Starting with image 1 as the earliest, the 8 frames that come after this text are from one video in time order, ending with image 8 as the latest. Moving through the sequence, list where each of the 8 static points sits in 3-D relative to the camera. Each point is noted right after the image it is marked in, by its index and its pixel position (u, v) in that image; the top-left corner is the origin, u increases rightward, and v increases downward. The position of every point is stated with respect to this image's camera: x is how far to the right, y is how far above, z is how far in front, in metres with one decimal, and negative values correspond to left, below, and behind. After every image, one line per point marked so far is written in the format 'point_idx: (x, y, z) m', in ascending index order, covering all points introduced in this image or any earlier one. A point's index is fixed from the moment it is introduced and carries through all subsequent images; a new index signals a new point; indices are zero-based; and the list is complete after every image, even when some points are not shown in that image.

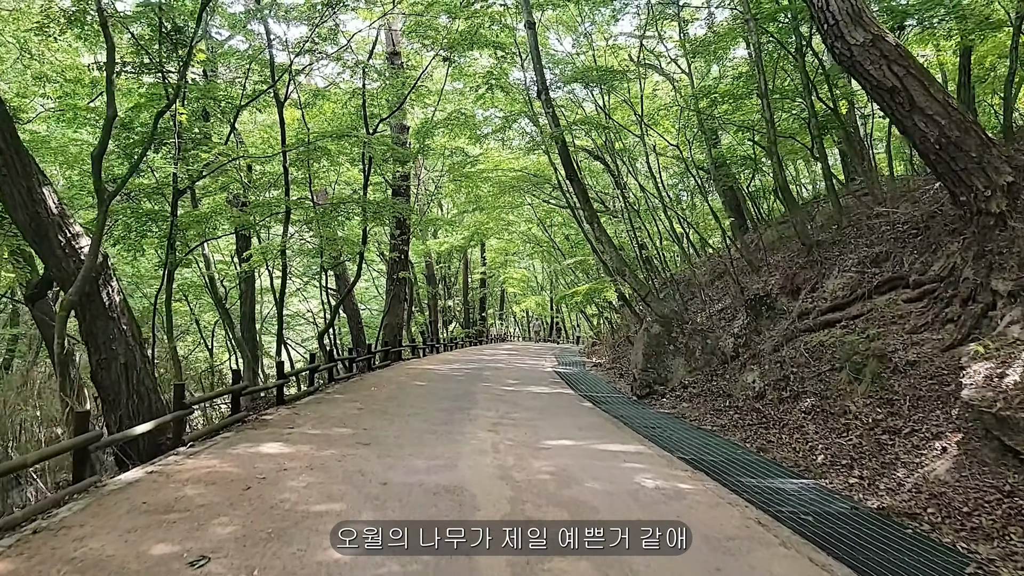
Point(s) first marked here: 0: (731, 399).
0: (+2.5, -1.2, +7.6) m
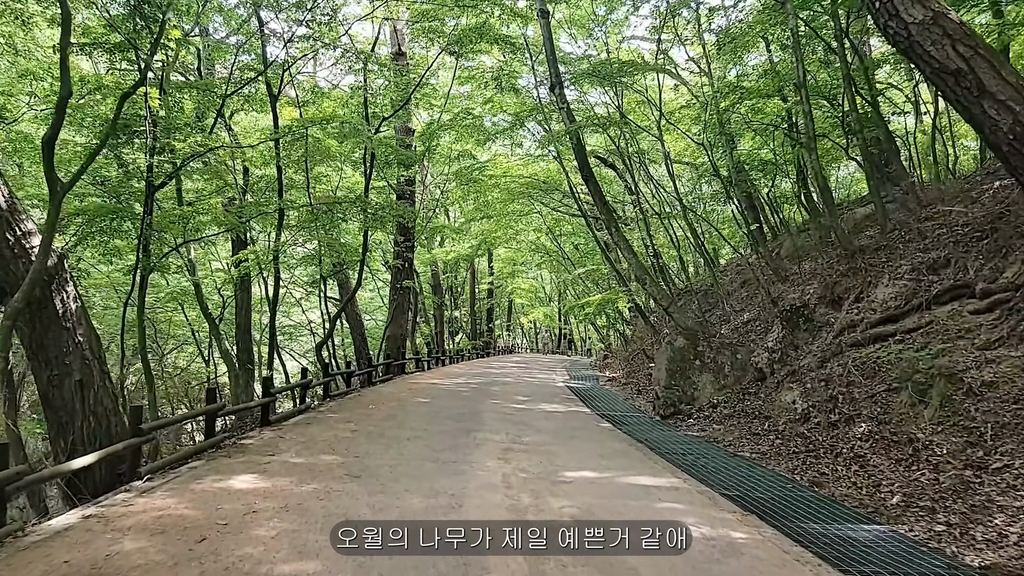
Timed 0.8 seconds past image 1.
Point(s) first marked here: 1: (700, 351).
0: (+2.6, -1.3, +6.8) m
1: (+2.4, -0.8, +8.5) m
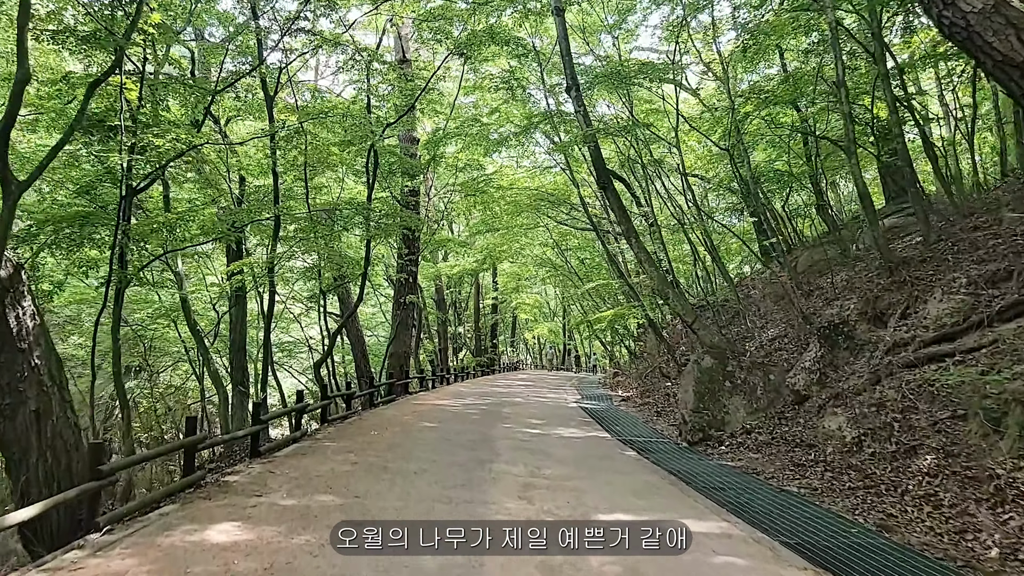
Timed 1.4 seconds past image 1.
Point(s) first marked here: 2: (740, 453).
0: (+2.7, -1.5, +6.1) m
1: (+2.5, -1.0, +7.9) m
2: (+2.3, -1.7, +6.8) m
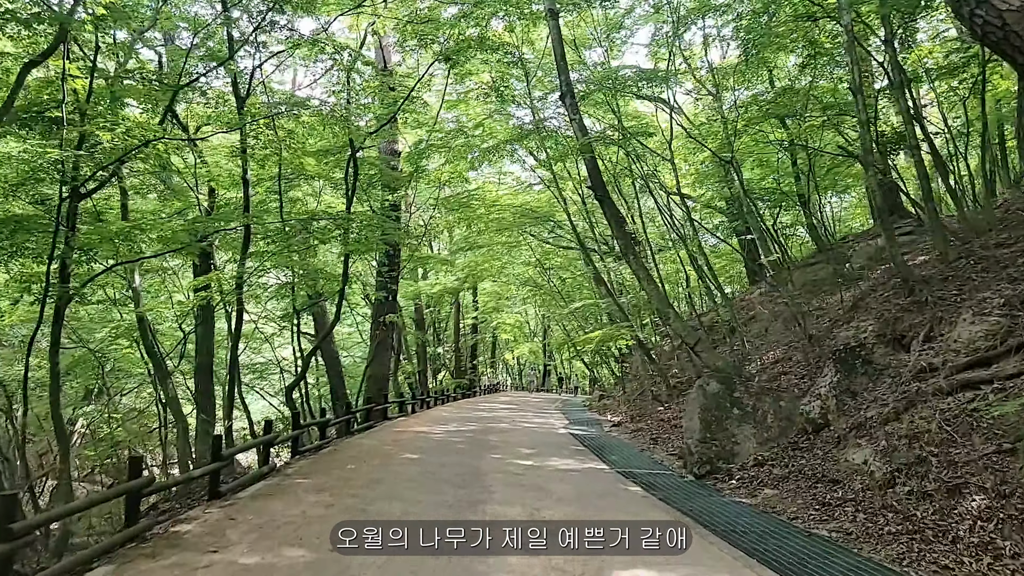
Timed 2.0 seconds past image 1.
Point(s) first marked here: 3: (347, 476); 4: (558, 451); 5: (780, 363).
0: (+2.7, -1.6, +5.6) m
1: (+2.4, -1.2, +7.3) m
2: (+2.2, -1.8, +6.3) m
3: (-1.5, -1.7, +6.3) m
4: (+0.6, -2.1, +8.8) m
5: (+3.5, -1.0, +8.8) m
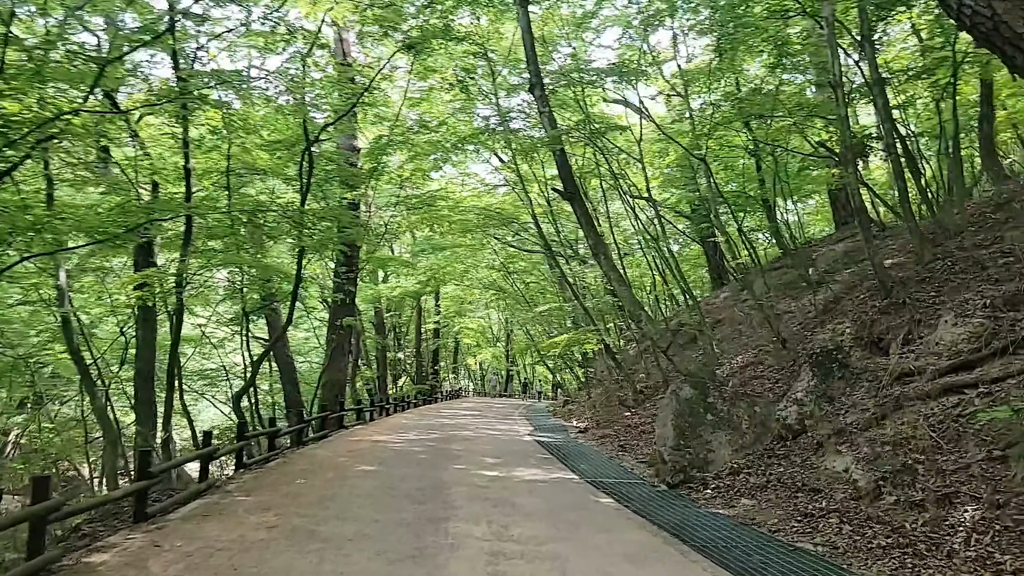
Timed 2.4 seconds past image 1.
0: (+2.4, -1.6, +5.3) m
1: (+2.1, -1.2, +7.0) m
2: (+1.9, -1.8, +5.9) m
3: (-1.8, -1.7, +5.8) m
4: (+0.1, -2.1, +8.4) m
5: (+3.0, -1.0, +8.6) m
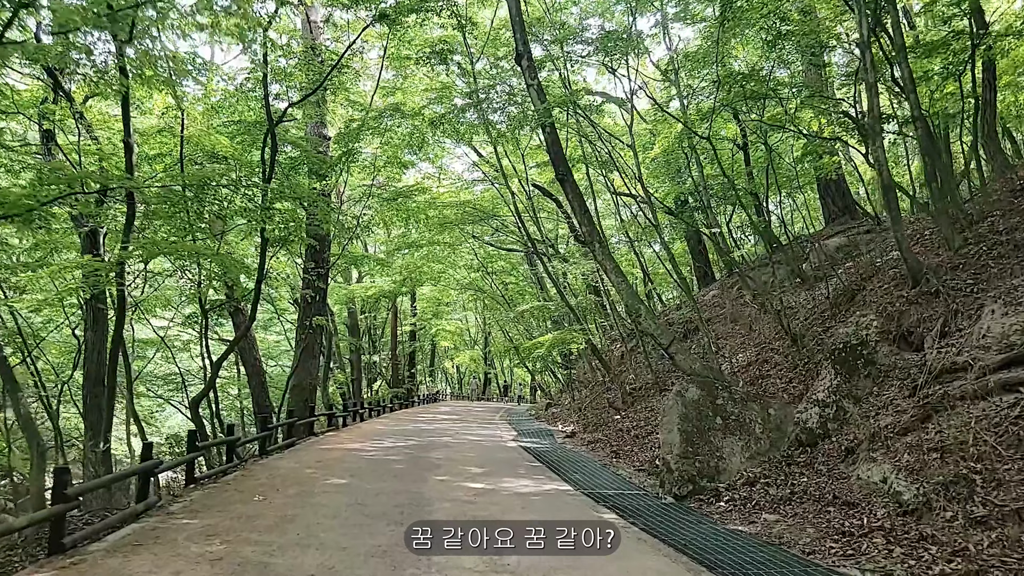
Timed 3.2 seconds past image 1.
0: (+2.4, -1.5, +4.7) m
1: (+2.0, -1.1, +6.4) m
2: (+1.8, -1.7, +5.3) m
3: (-1.9, -1.6, +5.0) m
4: (0.0, -2.1, +7.7) m
5: (+2.8, -0.9, +7.9) m
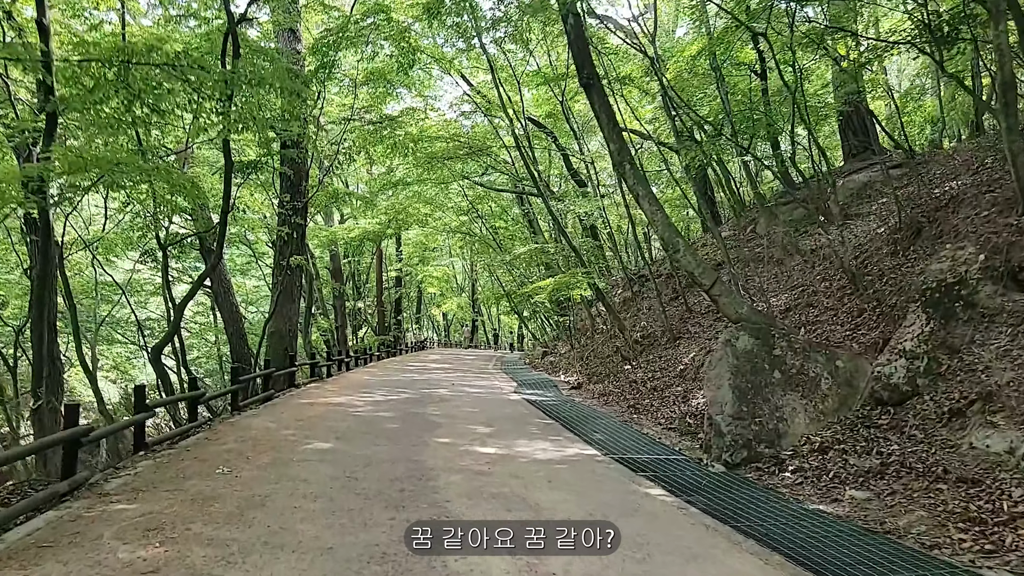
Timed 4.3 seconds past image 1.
0: (+2.5, -1.1, +3.7) m
1: (+2.1, -0.5, +5.3) m
2: (+2.0, -1.3, +4.3) m
3: (-1.7, -1.2, +3.9) m
4: (+0.1, -1.4, +6.7) m
5: (+2.9, -0.2, +6.9) m
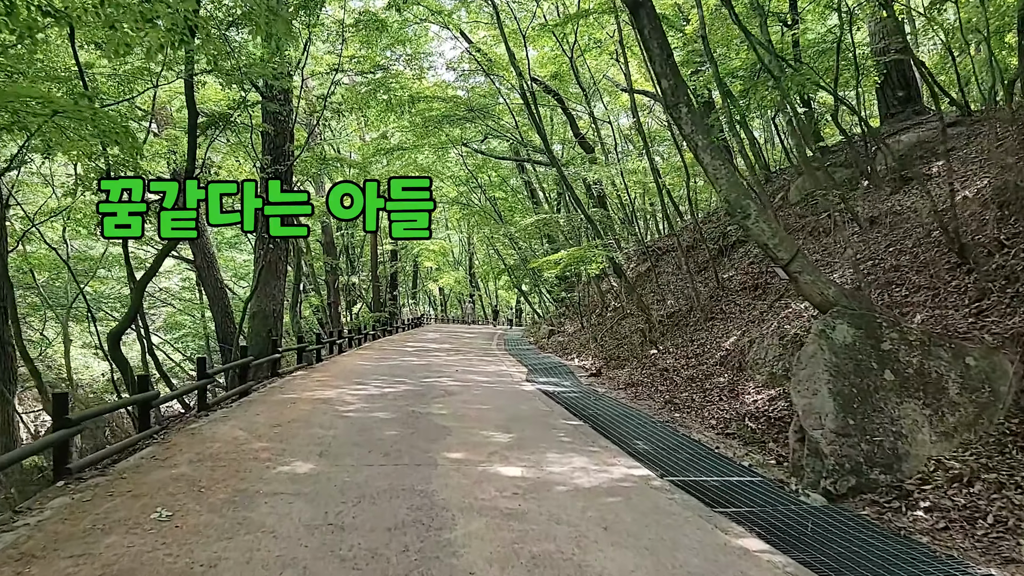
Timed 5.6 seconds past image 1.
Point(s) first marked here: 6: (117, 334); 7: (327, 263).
0: (+2.8, -1.0, +2.5) m
1: (+2.3, -0.4, +4.1) m
2: (+2.2, -1.2, +3.1) m
3: (-1.5, -1.1, +2.7) m
4: (+0.3, -1.2, +5.5) m
5: (+3.1, 0.0, +5.7) m
6: (-4.3, -0.5, +7.4) m
7: (-5.0, +0.7, +18.5) m
